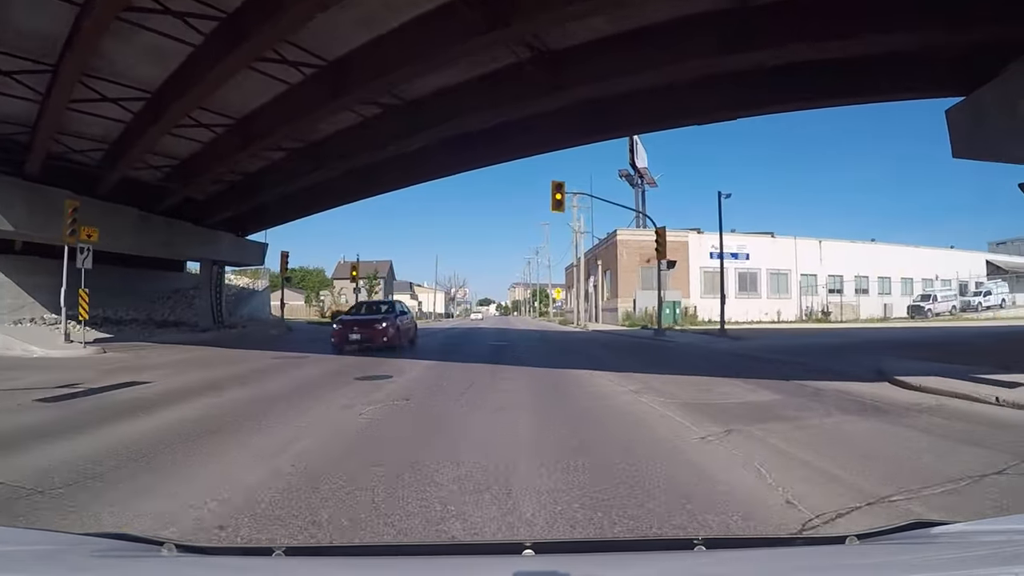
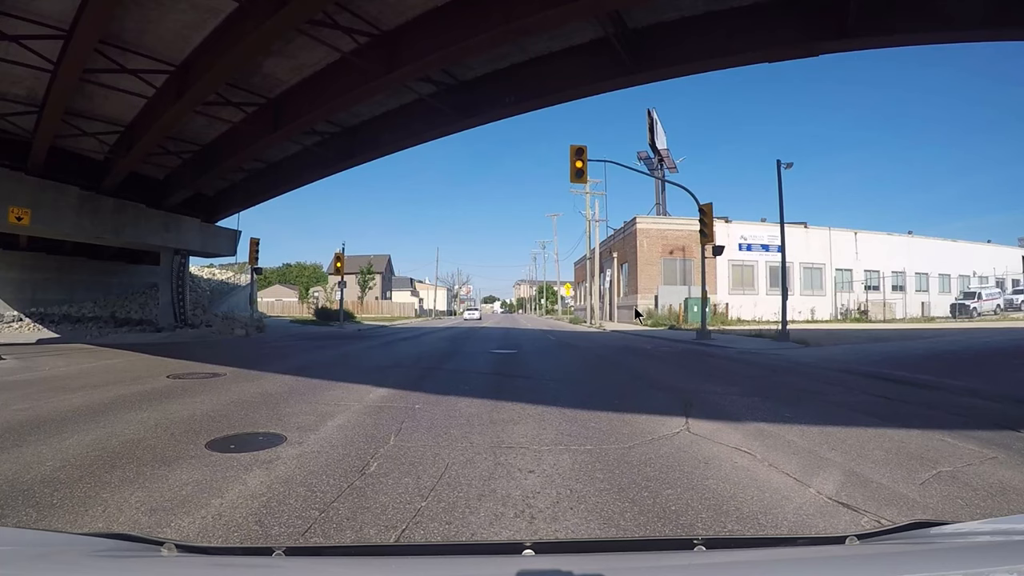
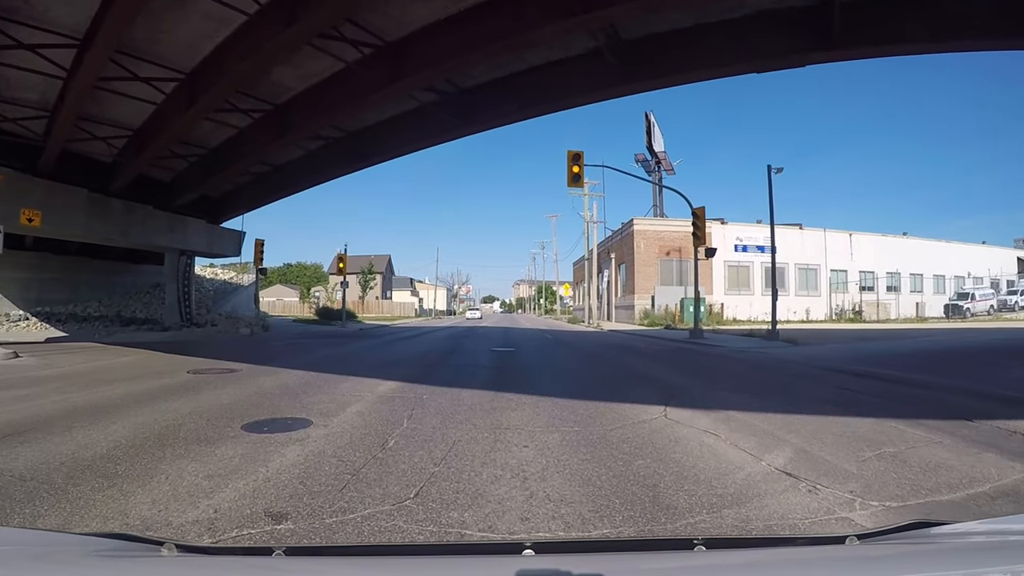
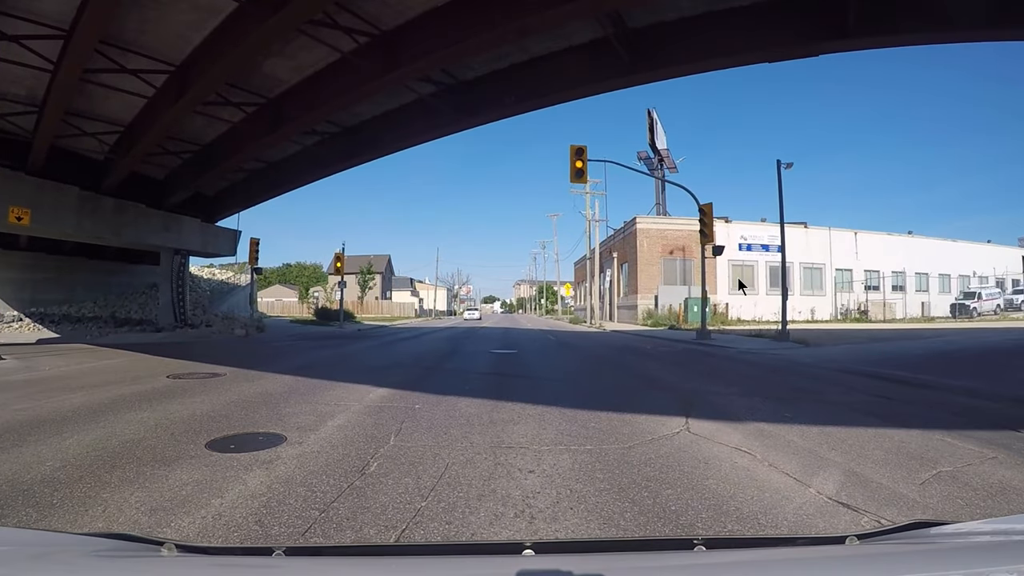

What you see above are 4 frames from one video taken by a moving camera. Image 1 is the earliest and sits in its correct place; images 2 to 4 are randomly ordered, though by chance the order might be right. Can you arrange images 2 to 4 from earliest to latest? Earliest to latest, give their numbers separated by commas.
3, 4, 2
